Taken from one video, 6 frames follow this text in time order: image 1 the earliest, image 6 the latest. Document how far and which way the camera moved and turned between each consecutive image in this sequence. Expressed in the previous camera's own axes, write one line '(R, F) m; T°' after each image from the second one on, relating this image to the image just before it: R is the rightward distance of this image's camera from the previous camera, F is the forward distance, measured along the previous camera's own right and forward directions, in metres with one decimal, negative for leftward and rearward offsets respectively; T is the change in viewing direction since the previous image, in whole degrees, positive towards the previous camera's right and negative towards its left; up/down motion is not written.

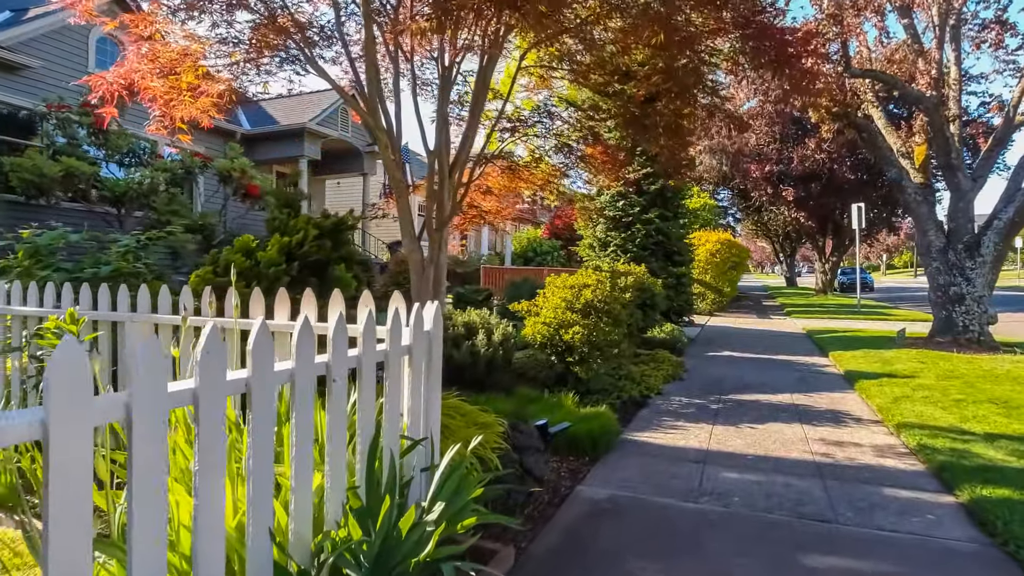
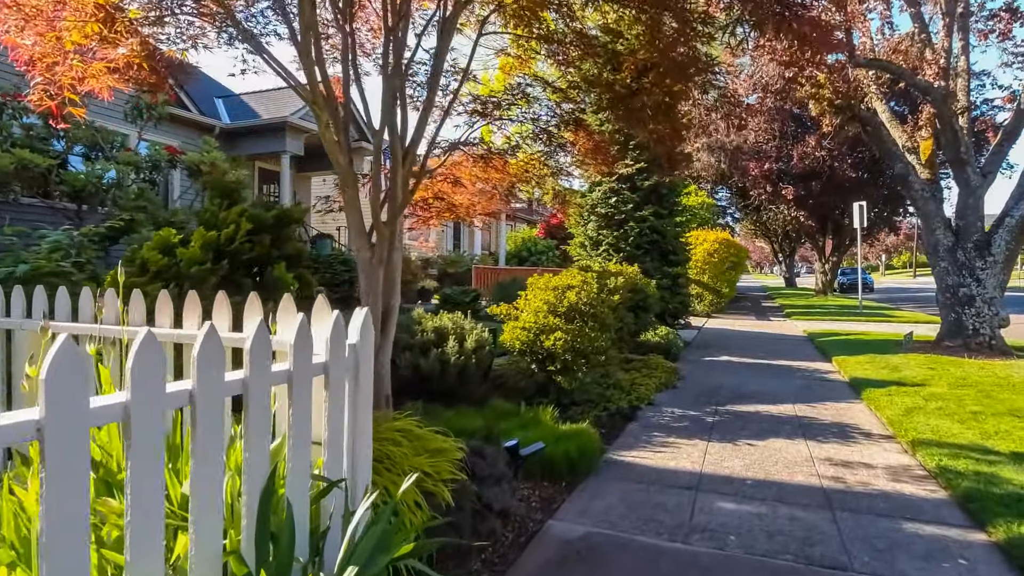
(+0.3, +0.6) m; 0°
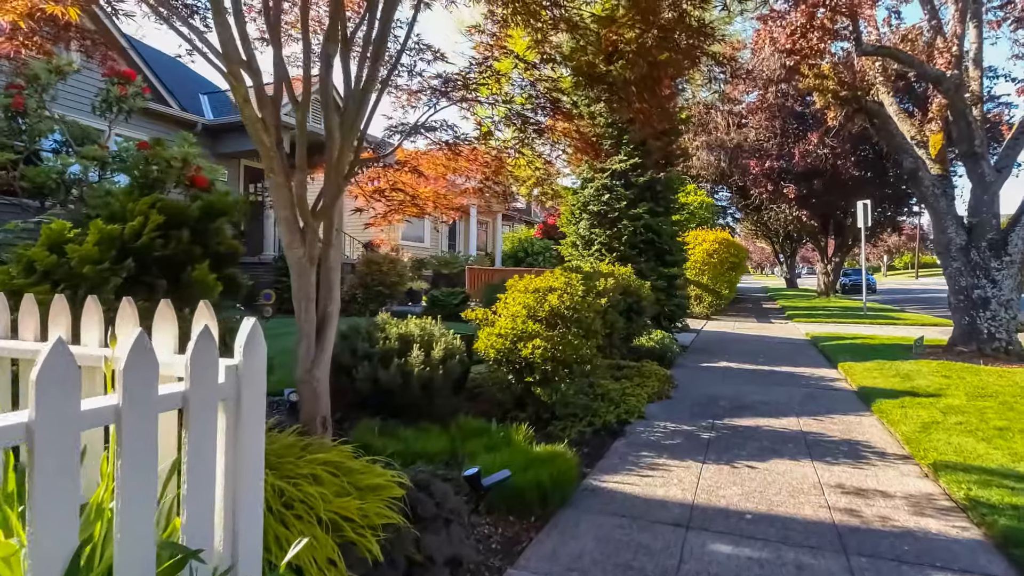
(+0.3, +0.6) m; 0°
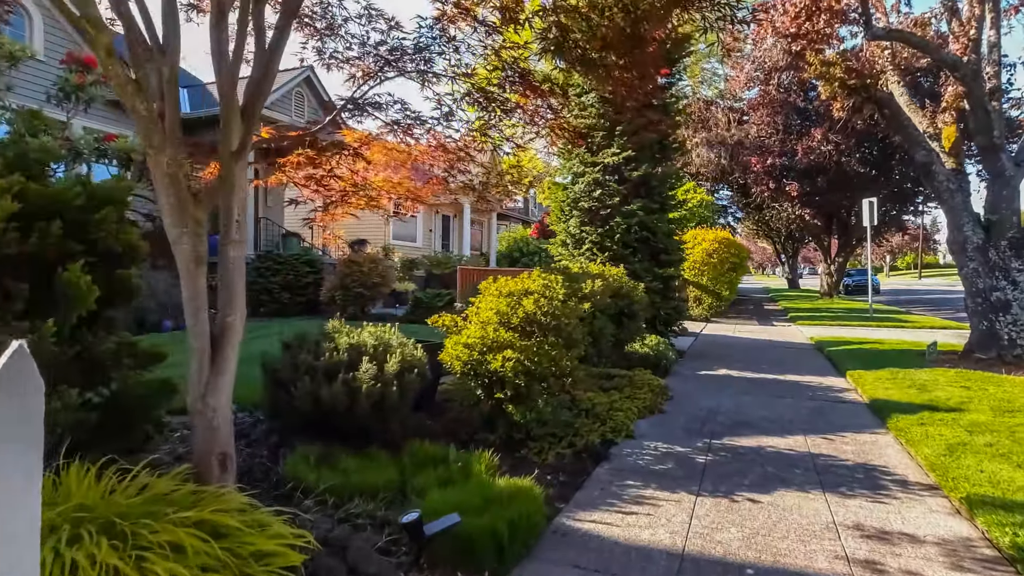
(+0.3, +0.7) m; 0°
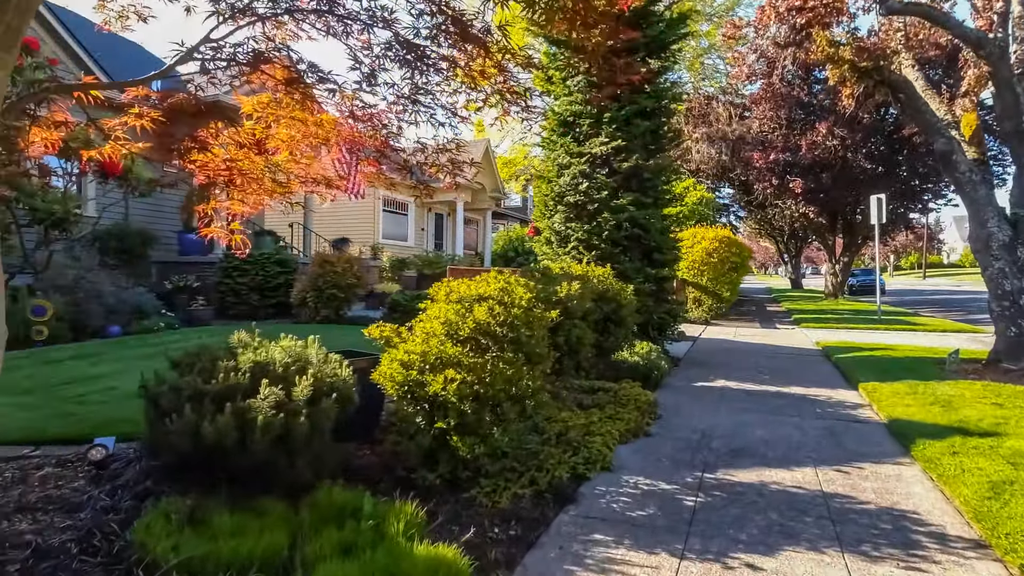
(+0.4, +0.9) m; 0°
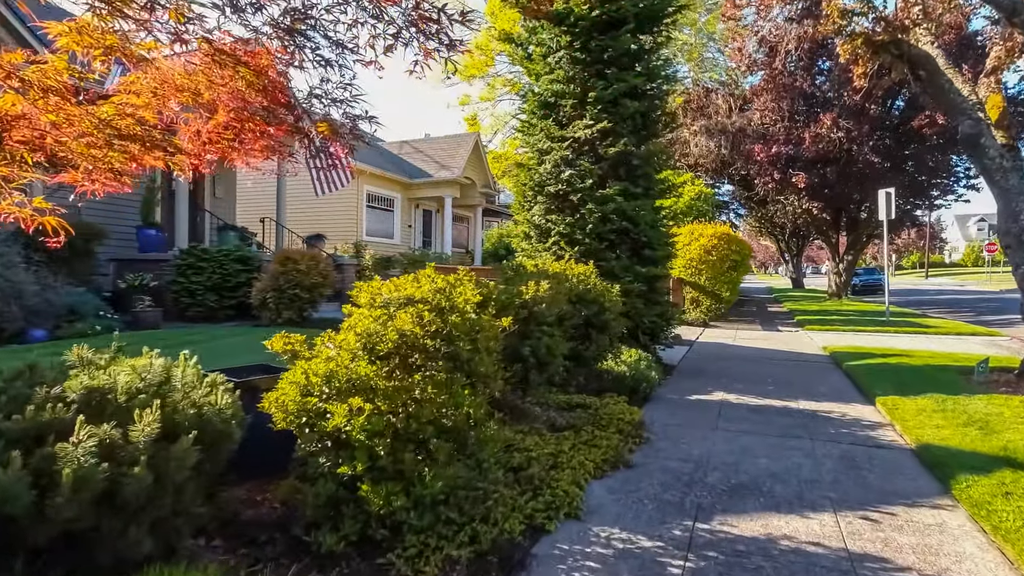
(+0.4, +1.0) m; 0°
